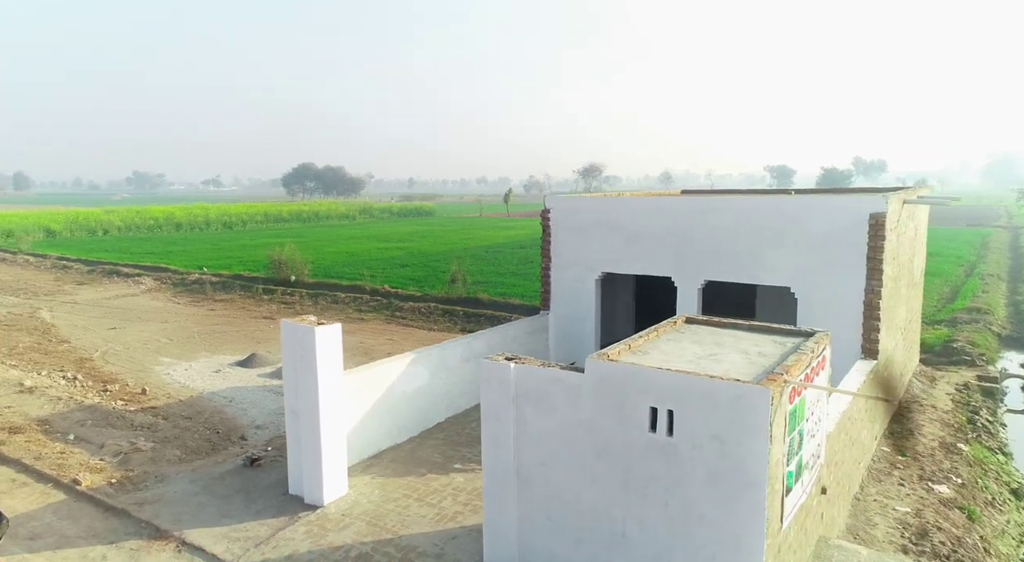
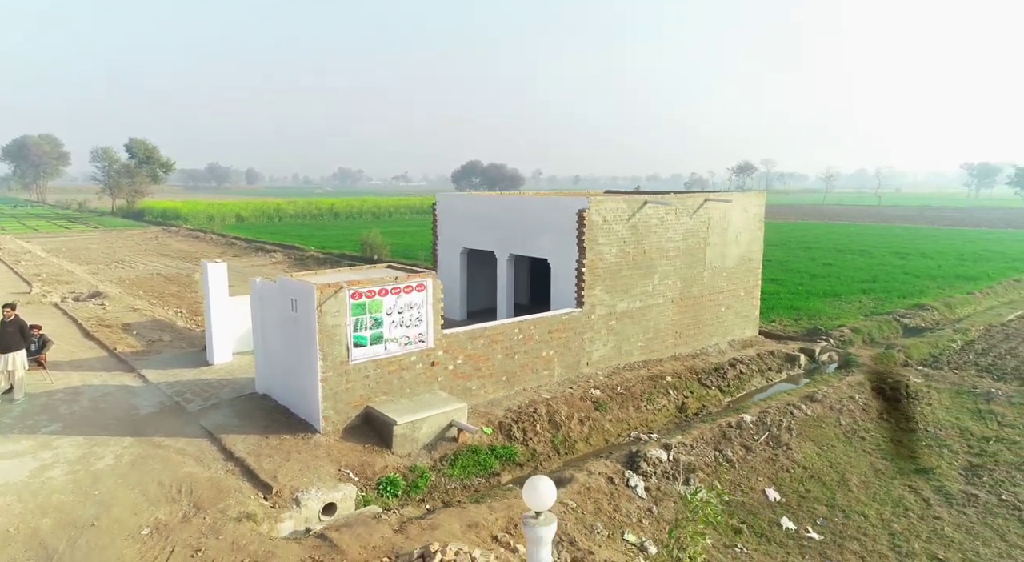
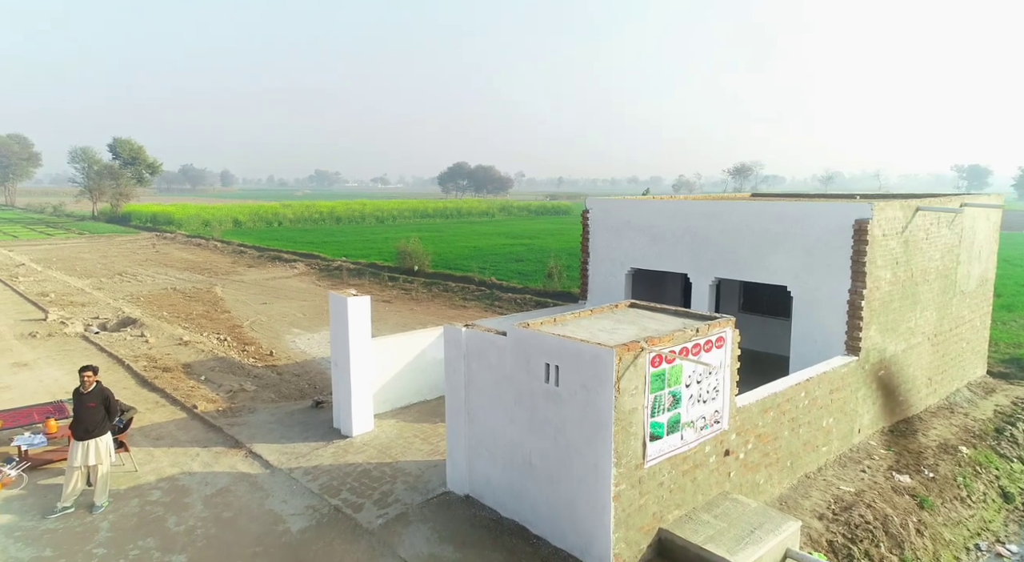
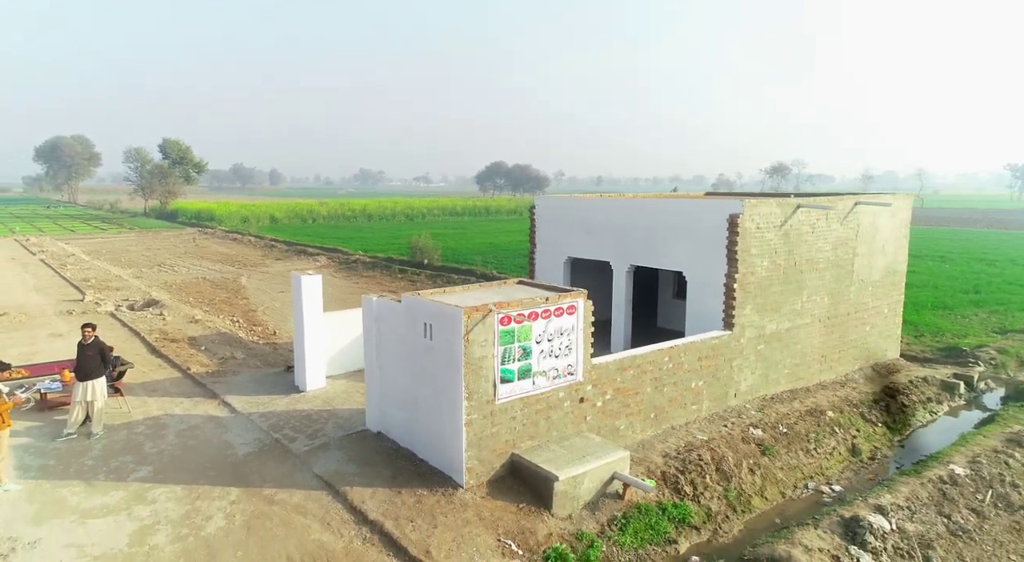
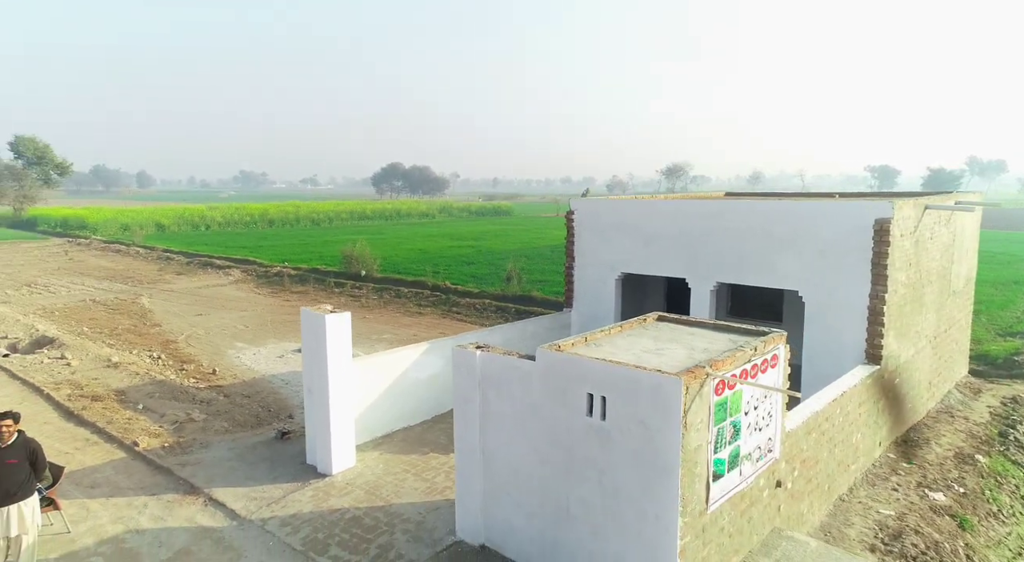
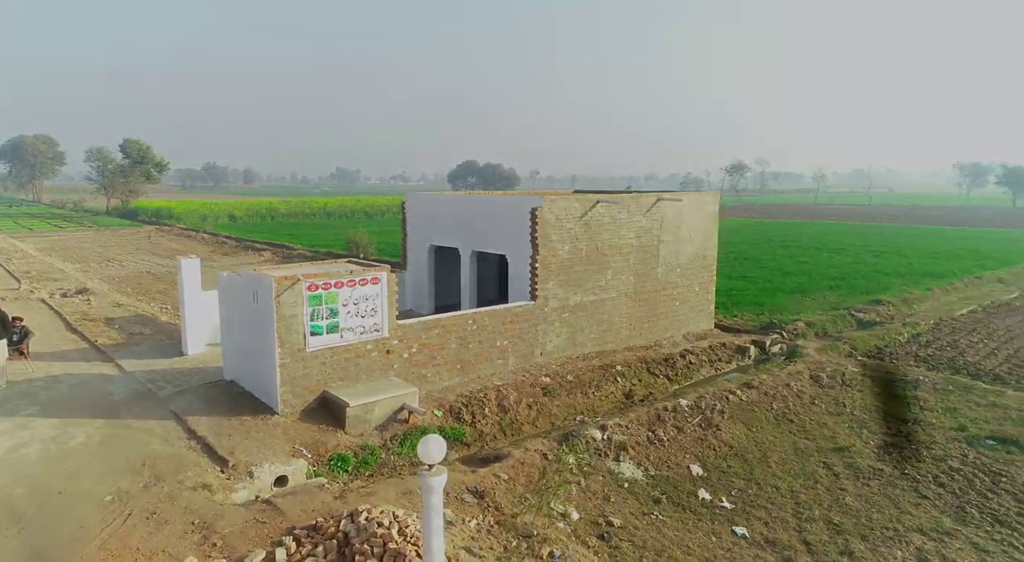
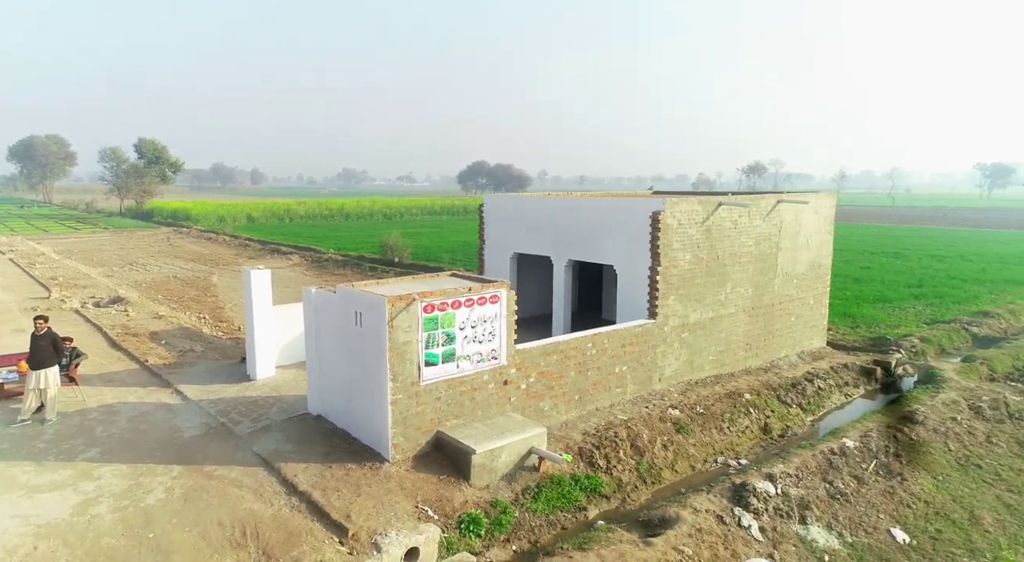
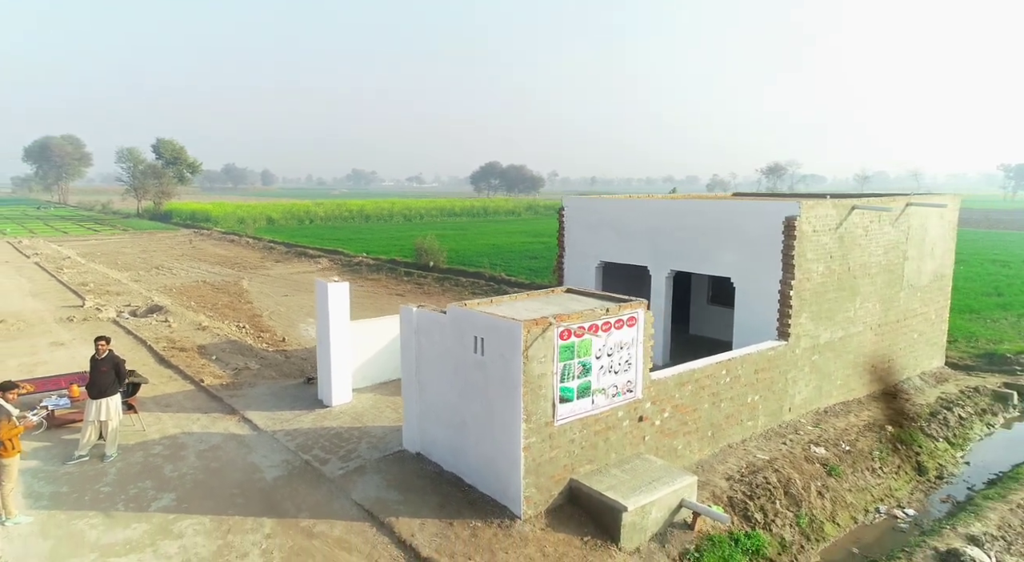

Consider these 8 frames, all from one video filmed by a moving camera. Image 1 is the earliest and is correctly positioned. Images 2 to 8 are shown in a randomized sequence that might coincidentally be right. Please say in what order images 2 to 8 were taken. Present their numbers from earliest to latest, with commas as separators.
5, 3, 8, 4, 7, 2, 6
